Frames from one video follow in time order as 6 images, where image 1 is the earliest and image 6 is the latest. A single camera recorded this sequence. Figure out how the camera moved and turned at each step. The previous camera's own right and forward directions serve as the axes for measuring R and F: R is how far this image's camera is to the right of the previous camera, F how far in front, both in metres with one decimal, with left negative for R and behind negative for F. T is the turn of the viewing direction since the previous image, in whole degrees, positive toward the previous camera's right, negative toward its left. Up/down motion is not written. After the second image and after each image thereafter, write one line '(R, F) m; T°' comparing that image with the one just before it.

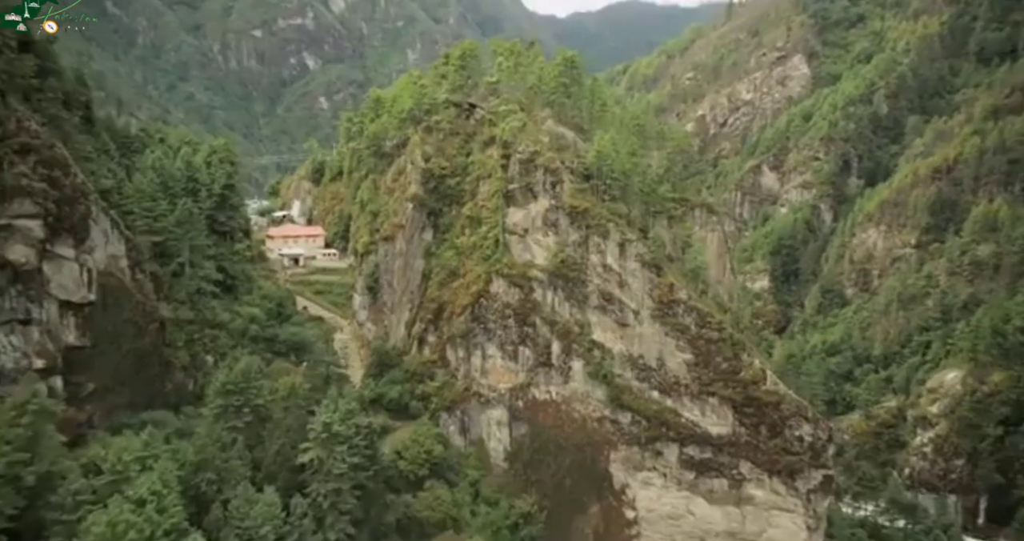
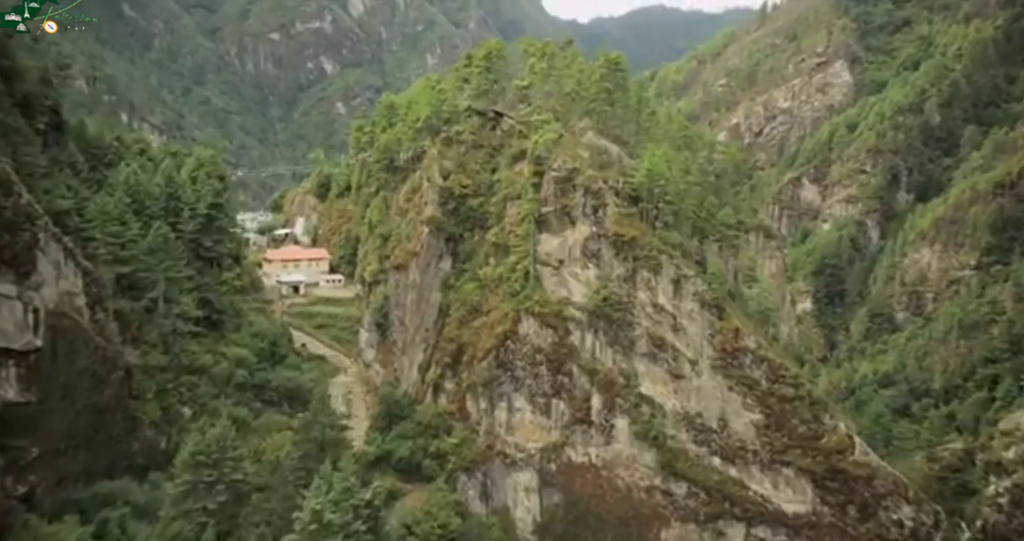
(-0.7, +7.3) m; -1°
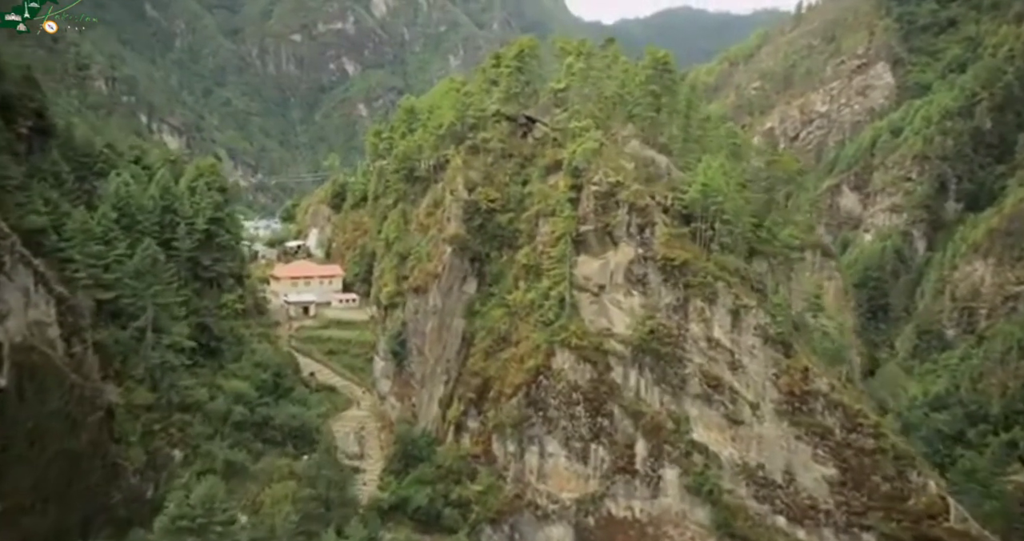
(-0.5, +4.8) m; -1°
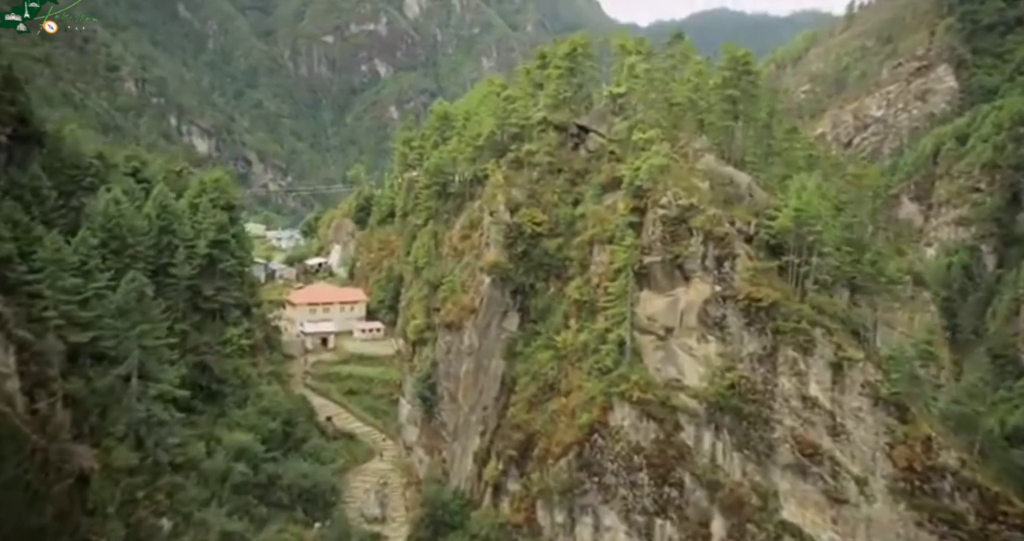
(-0.7, +5.7) m; -2°
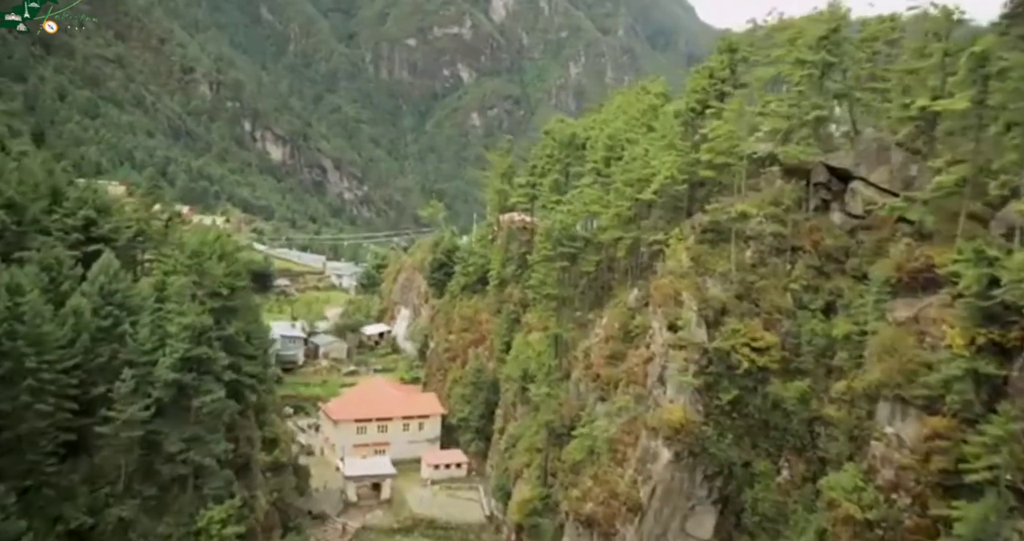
(-2.6, +15.6) m; -5°
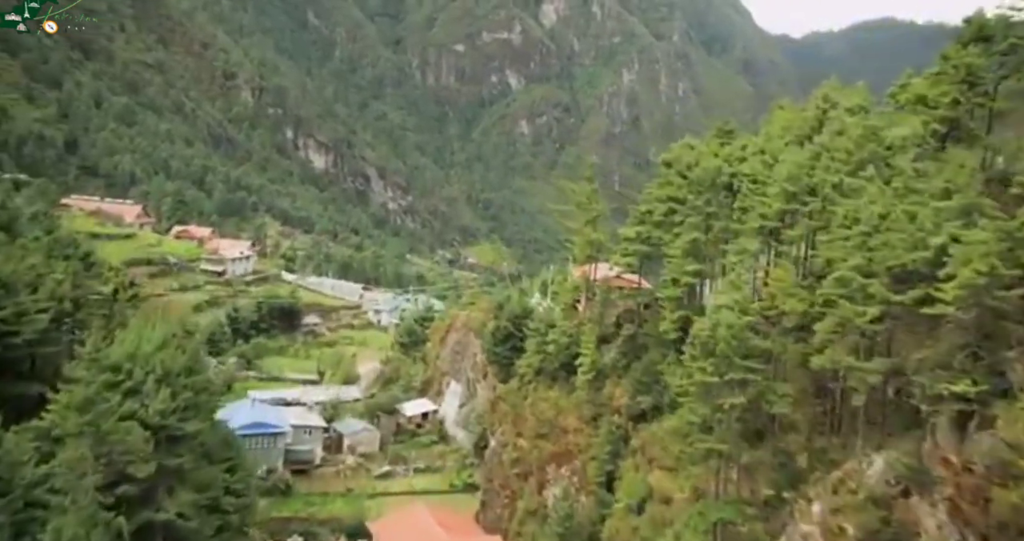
(-1.4, +9.8) m; -3°
